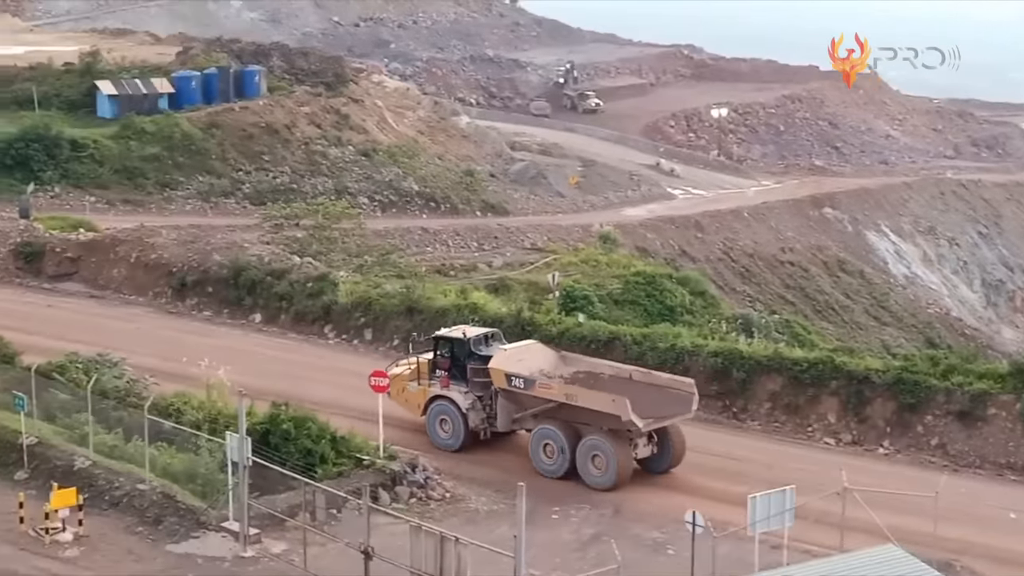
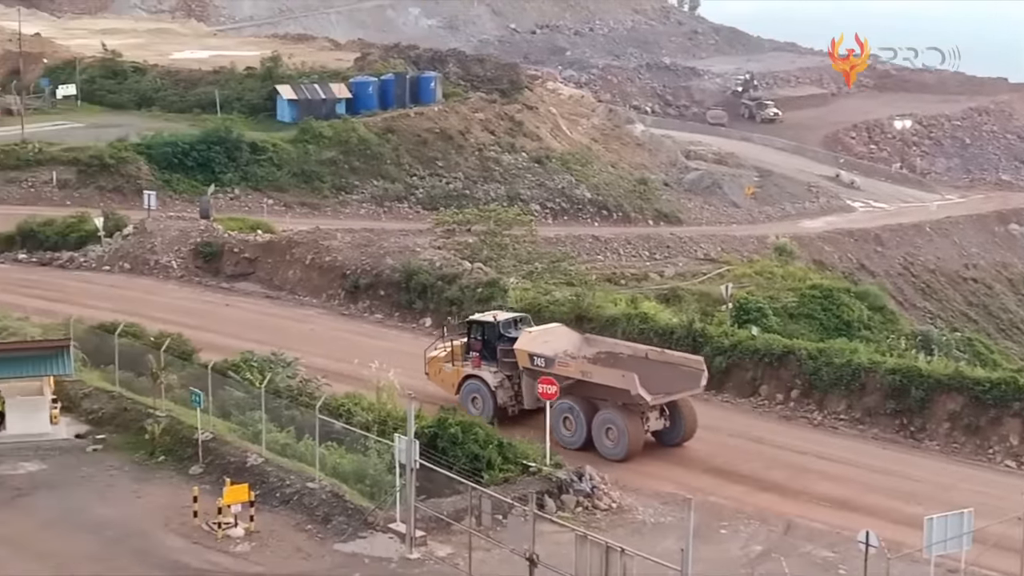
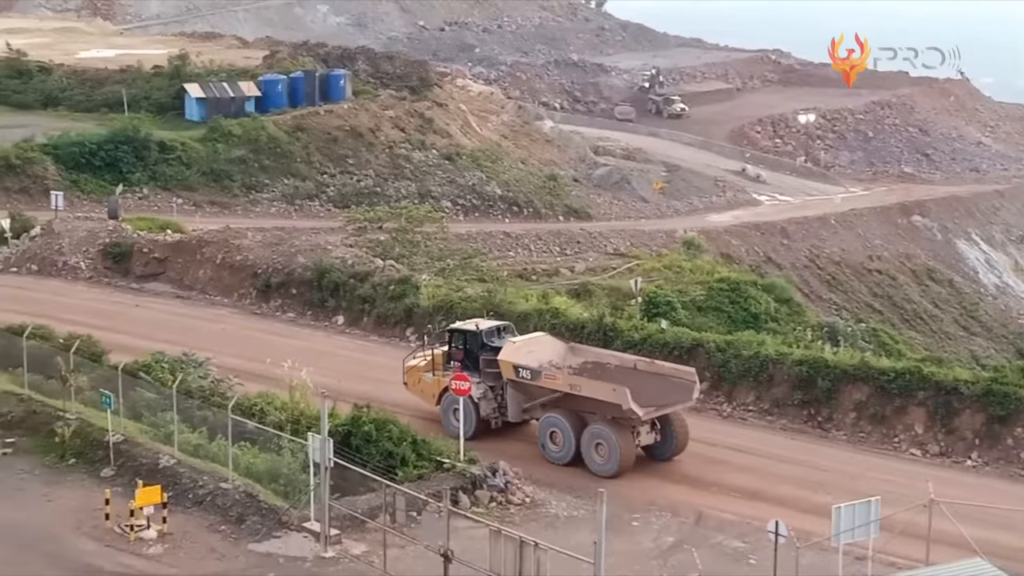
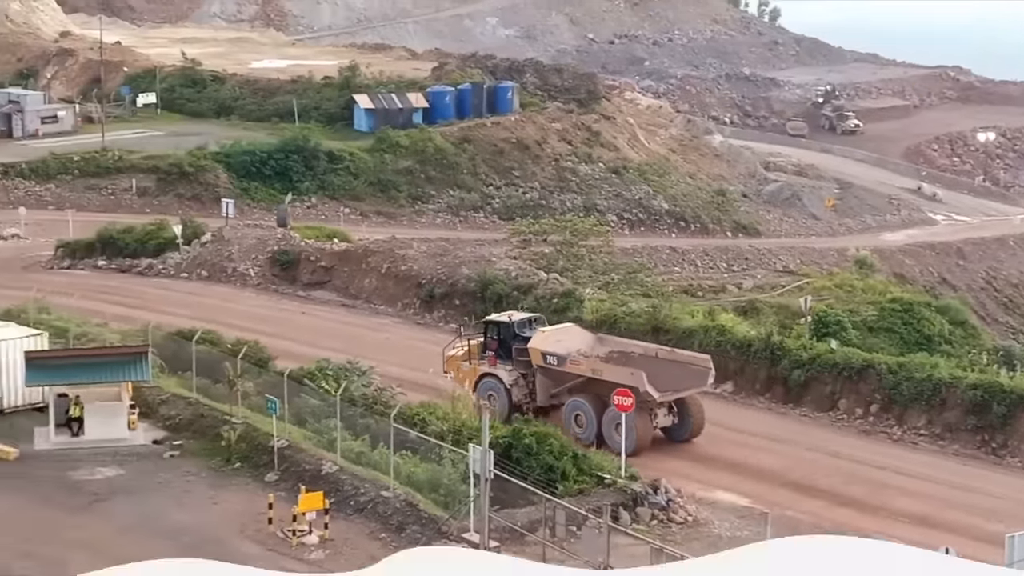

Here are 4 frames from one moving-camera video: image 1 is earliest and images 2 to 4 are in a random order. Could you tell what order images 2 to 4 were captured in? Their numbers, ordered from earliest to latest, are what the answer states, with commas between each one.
3, 2, 4
